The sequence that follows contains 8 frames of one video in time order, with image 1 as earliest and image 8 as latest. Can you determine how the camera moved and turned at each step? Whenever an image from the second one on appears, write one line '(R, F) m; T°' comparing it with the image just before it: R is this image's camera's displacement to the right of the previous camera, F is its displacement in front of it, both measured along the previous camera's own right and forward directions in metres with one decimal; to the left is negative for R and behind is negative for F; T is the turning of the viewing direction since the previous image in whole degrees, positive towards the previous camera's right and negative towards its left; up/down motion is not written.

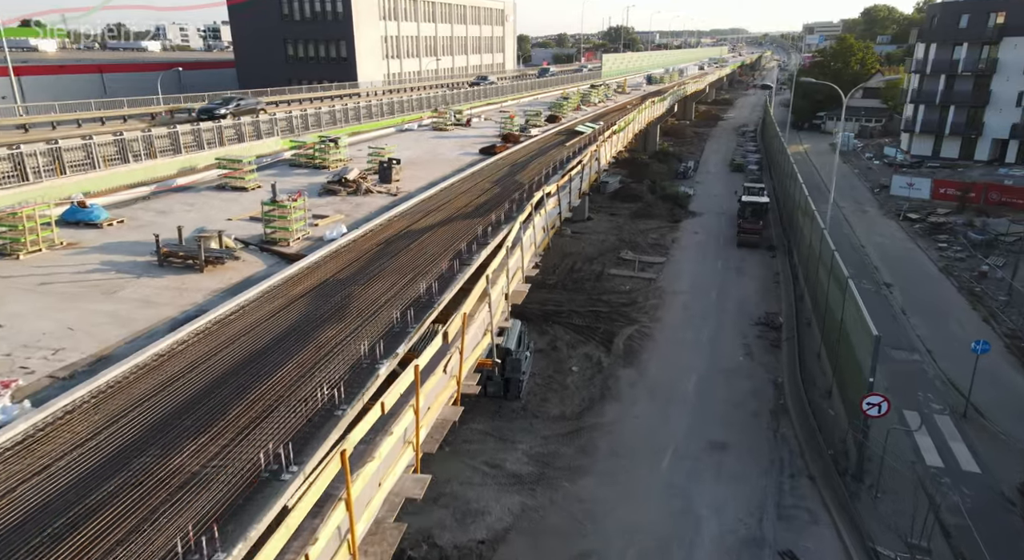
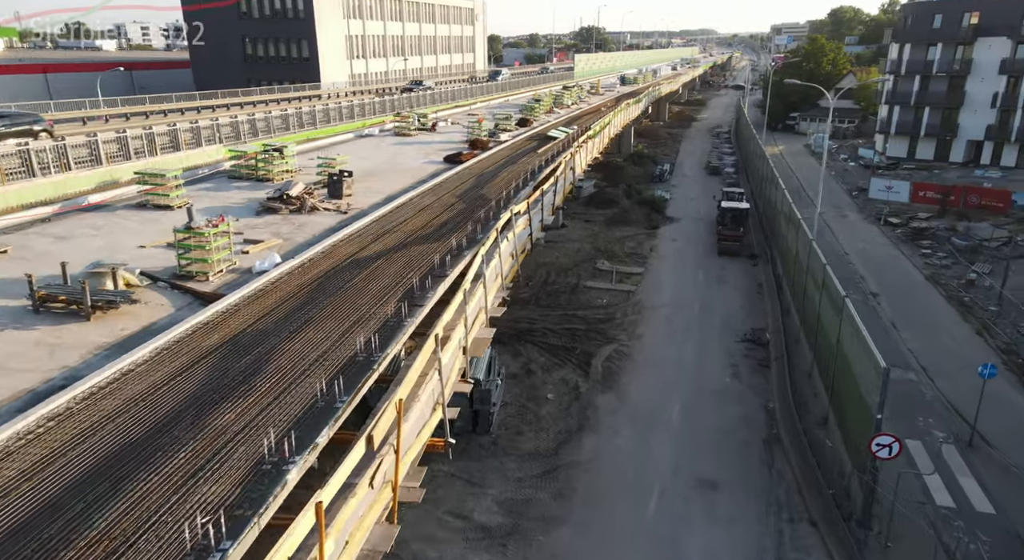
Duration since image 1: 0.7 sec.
(+0.2, +2.0) m; +2°
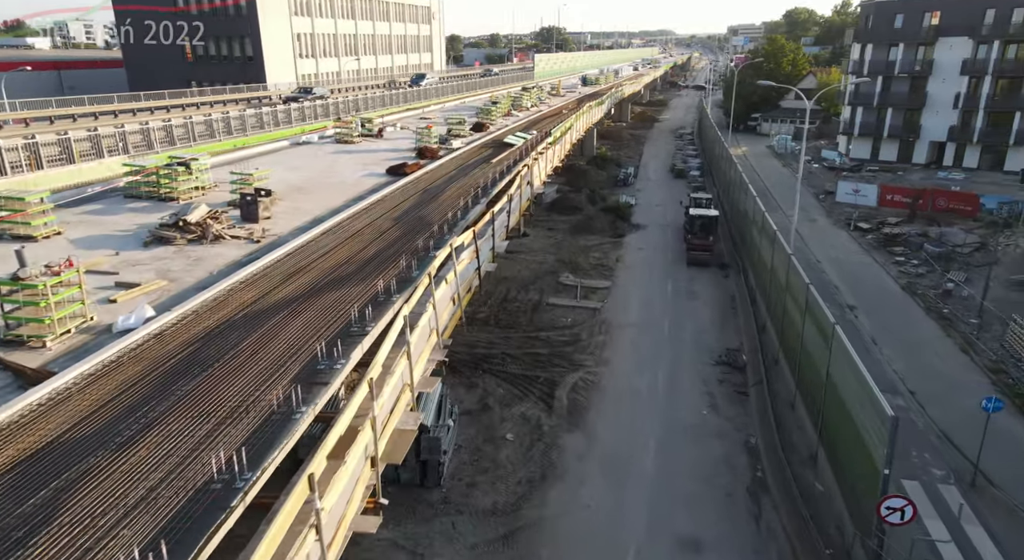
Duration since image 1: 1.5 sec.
(+0.3, +2.4) m; +3°
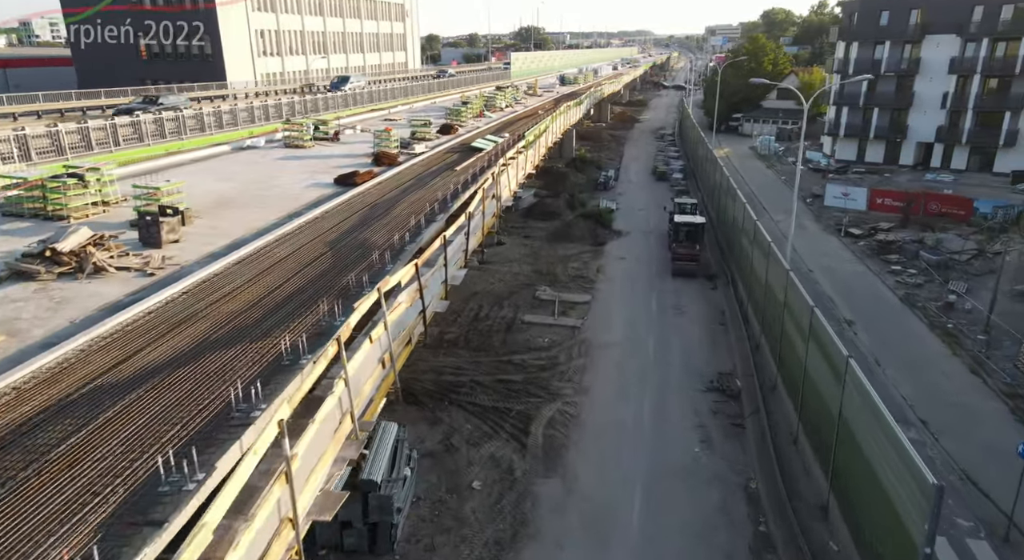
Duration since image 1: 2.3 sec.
(+0.3, +2.4) m; +1°
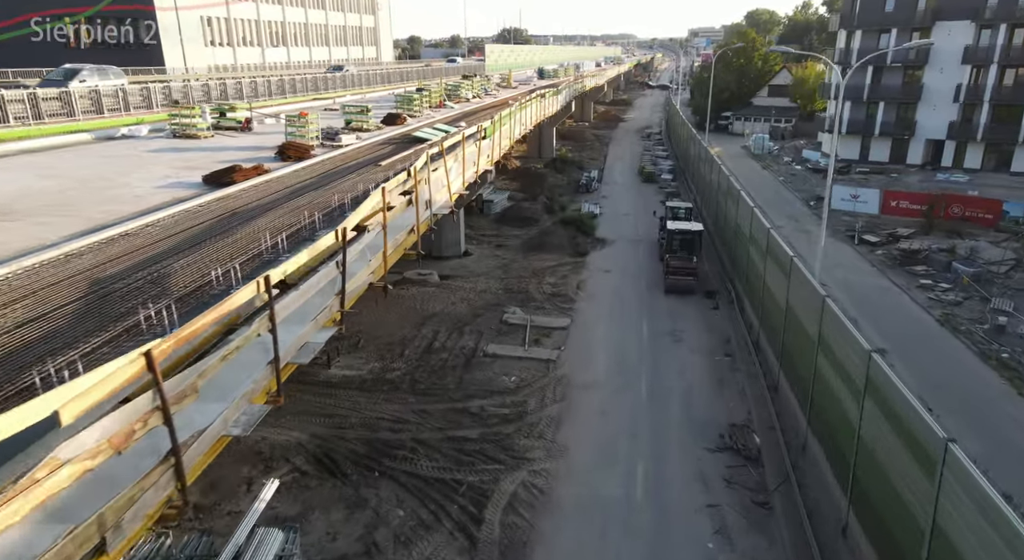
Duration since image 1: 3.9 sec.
(+0.8, +5.0) m; +1°
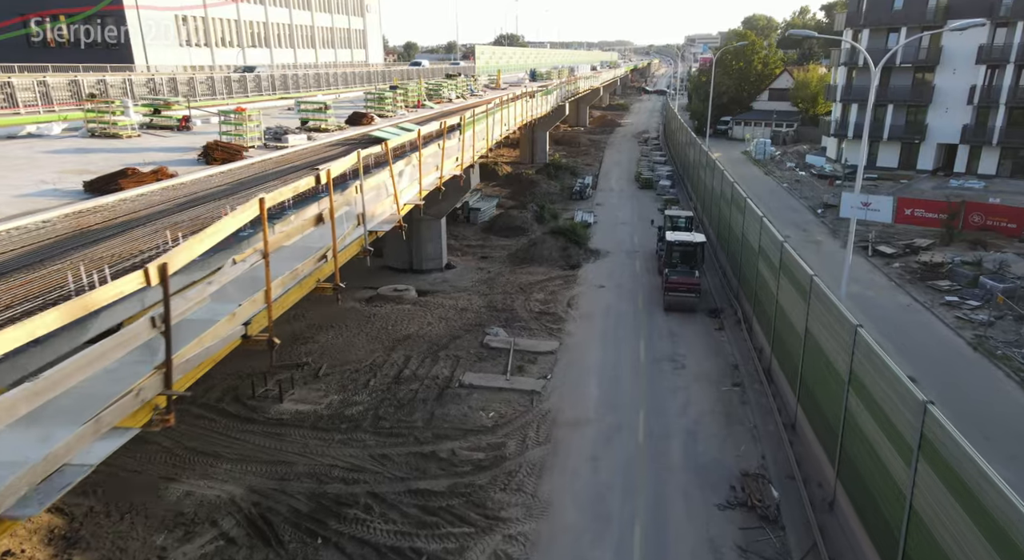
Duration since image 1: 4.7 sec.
(+0.5, +2.6) m; 0°
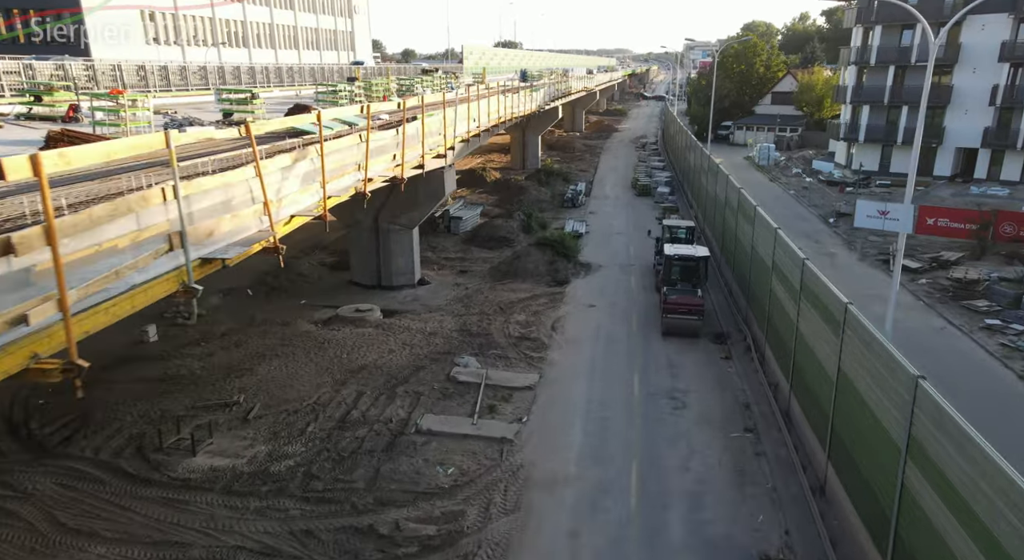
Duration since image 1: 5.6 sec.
(+0.7, +3.3) m; 0°
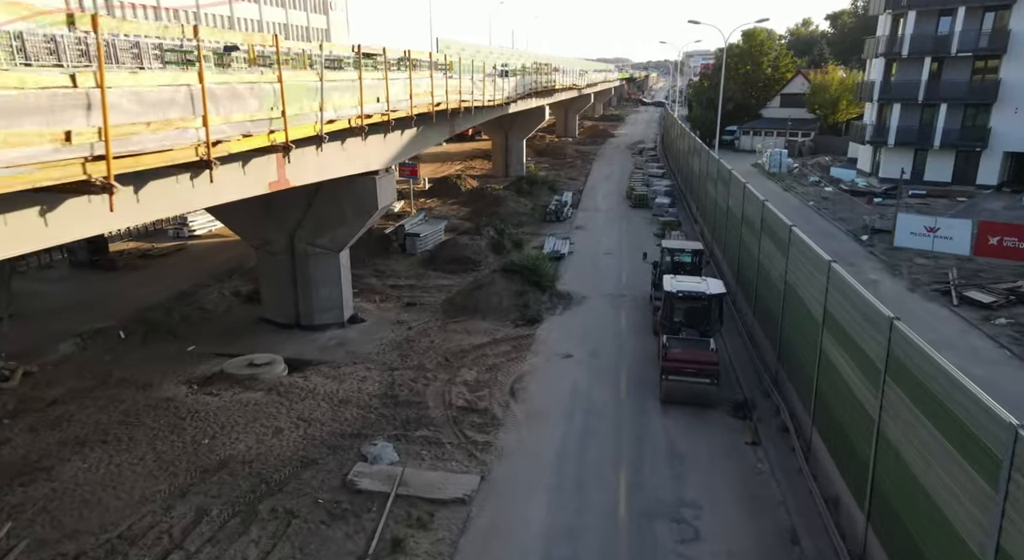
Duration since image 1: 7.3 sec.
(+1.3, +6.3) m; 0°
